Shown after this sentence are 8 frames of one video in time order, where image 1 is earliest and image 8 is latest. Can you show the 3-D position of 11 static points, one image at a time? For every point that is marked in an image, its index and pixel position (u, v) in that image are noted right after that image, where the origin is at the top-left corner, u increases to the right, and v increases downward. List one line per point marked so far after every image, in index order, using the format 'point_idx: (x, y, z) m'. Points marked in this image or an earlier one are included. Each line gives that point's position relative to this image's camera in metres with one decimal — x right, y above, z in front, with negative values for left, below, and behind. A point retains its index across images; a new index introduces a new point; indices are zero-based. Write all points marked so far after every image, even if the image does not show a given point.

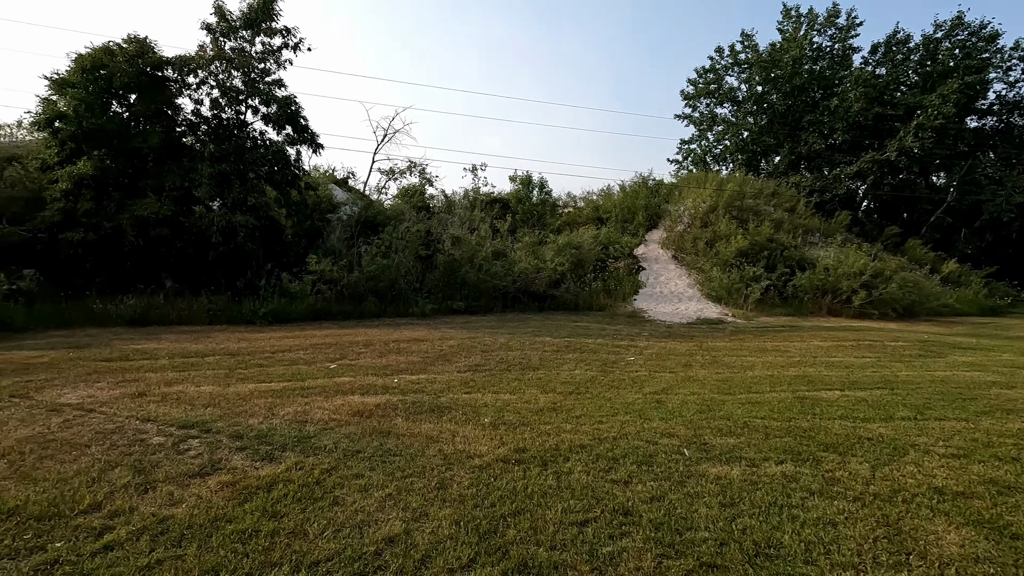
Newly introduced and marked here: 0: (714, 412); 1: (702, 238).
0: (+1.9, -1.2, +5.0) m
1: (+6.8, +1.8, +19.3) m
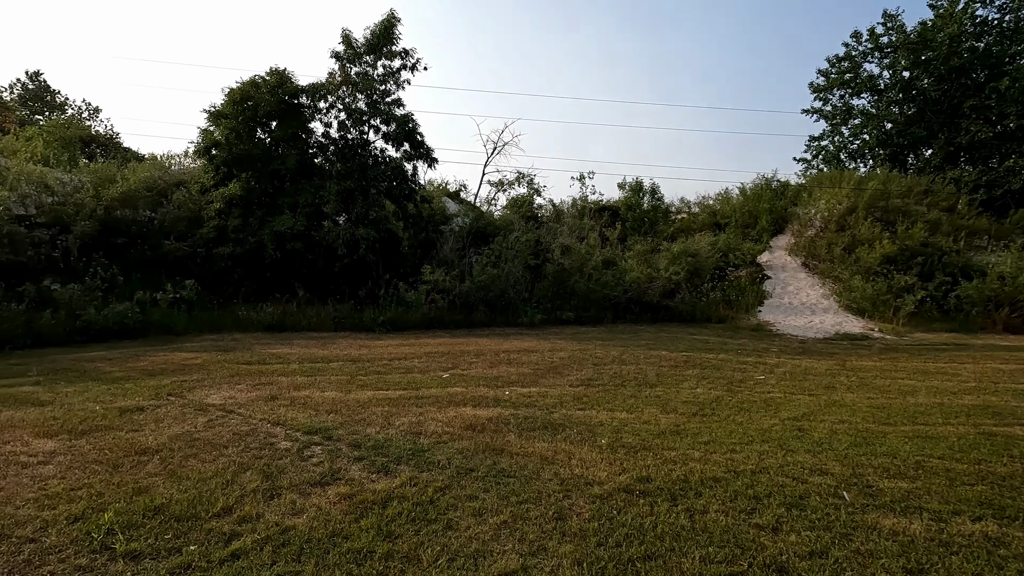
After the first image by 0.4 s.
0: (+2.9, -1.3, +4.3) m
1: (+10.6, +1.5, +17.3) m
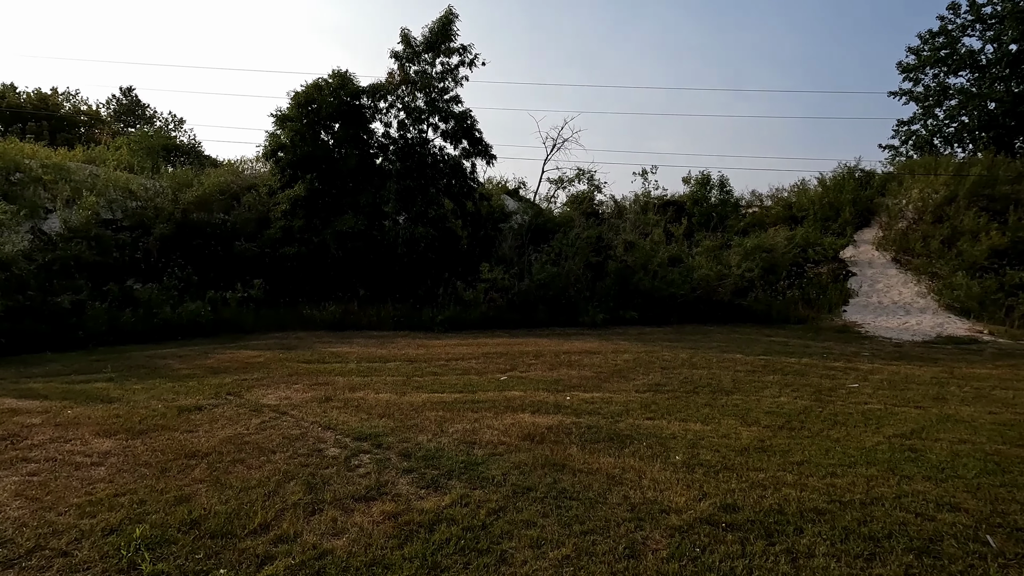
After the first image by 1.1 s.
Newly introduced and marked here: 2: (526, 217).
0: (+3.3, -1.2, +3.5) m
1: (+12.4, +1.5, +15.7) m
2: (+0.4, +2.1, +16.1) m
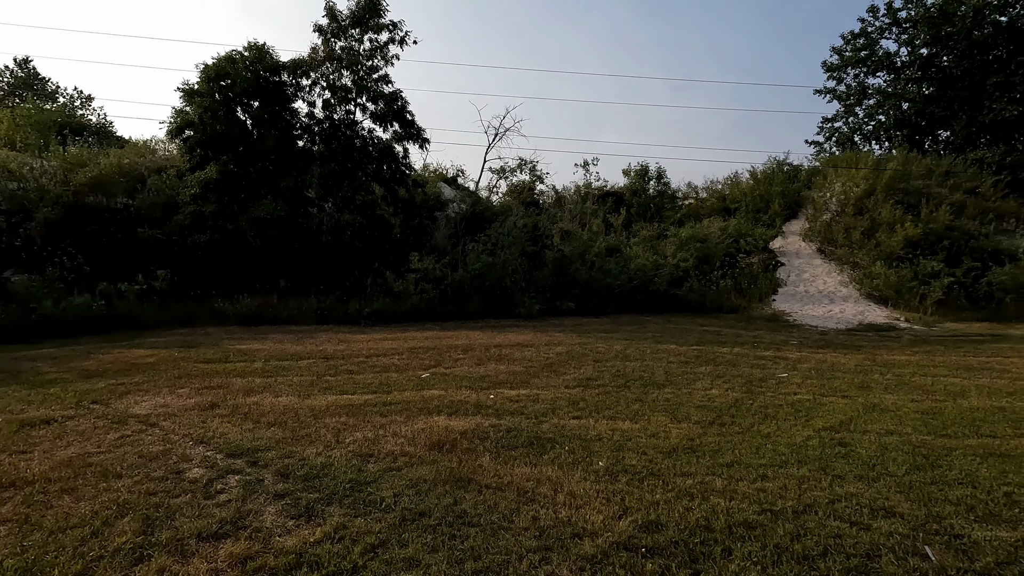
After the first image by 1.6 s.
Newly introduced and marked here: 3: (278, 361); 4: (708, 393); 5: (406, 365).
0: (+2.7, -1.2, +3.4) m
1: (+10.5, +1.9, +16.3) m
2: (-1.4, +2.4, +15.5) m
3: (-3.1, -1.0, +7.1) m
4: (+2.1, -1.1, +5.7) m
5: (-1.4, -1.0, +7.0) m
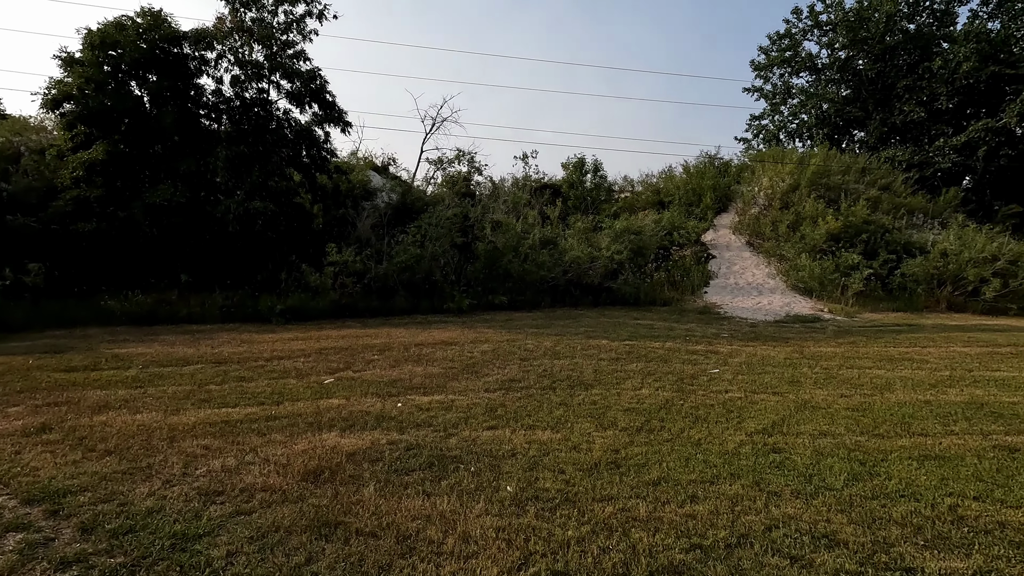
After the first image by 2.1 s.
0: (+2.1, -1.1, +3.1) m
1: (+8.5, +2.1, +16.7) m
2: (-3.3, +2.6, +14.7) m
3: (-4.1, -0.9, +6.2) m
4: (+1.3, -1.1, +5.4) m
5: (-2.4, -0.9, +6.2) m
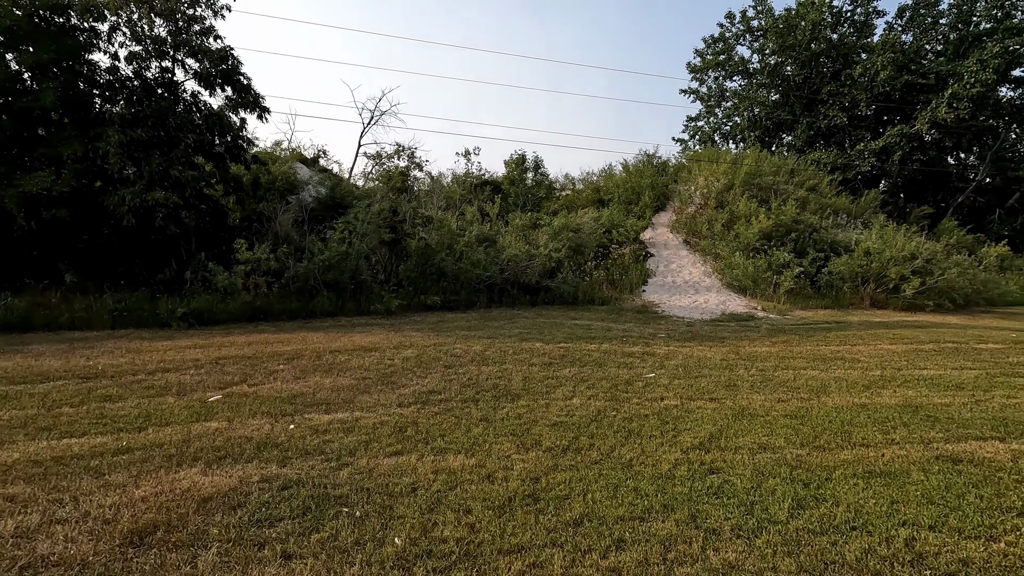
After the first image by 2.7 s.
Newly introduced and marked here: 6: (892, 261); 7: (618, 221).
0: (+1.6, -1.1, +2.7) m
1: (+6.5, +2.2, +16.9) m
2: (-5.0, +2.6, +13.7) m
3: (-4.9, -0.9, +5.2) m
4: (+0.5, -1.1, +4.9) m
5: (-3.2, -1.0, +5.4) m
6: (+9.4, +0.7, +13.2) m
7: (+3.3, +2.1, +16.6) m
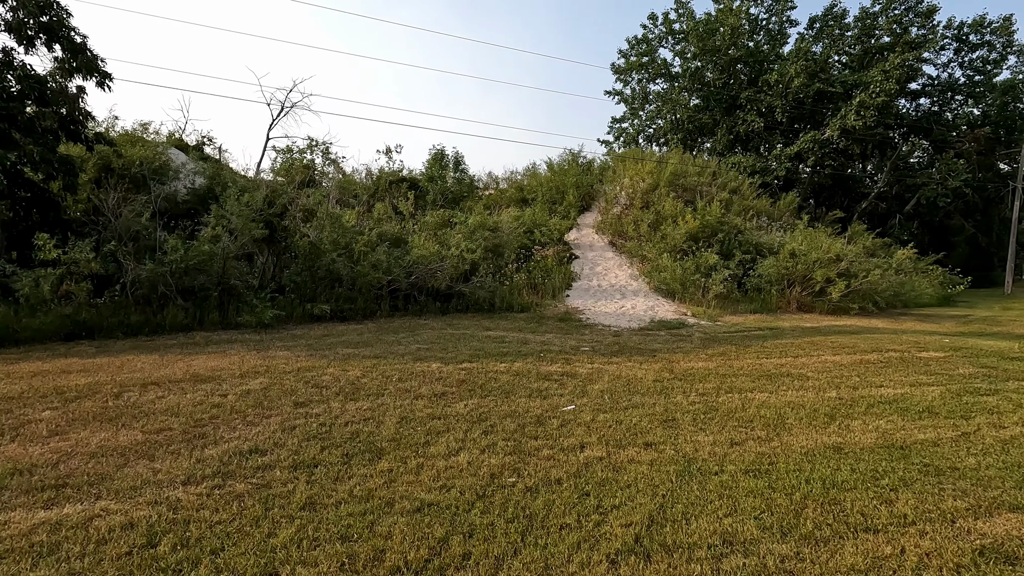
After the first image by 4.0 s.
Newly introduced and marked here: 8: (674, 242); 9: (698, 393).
0: (+1.0, -1.2, +1.4) m
1: (+4.0, +2.1, +16.1) m
2: (-7.0, +2.4, +11.4) m
3: (-5.8, -1.0, +3.0) m
4: (-0.4, -1.1, +3.4) m
5: (-4.1, -1.0, +3.5) m
6: (+7.3, +0.6, +12.8) m
7: (+0.8, +1.9, +15.4) m
8: (+4.3, +1.2, +14.2) m
9: (+1.8, -1.0, +5.2) m
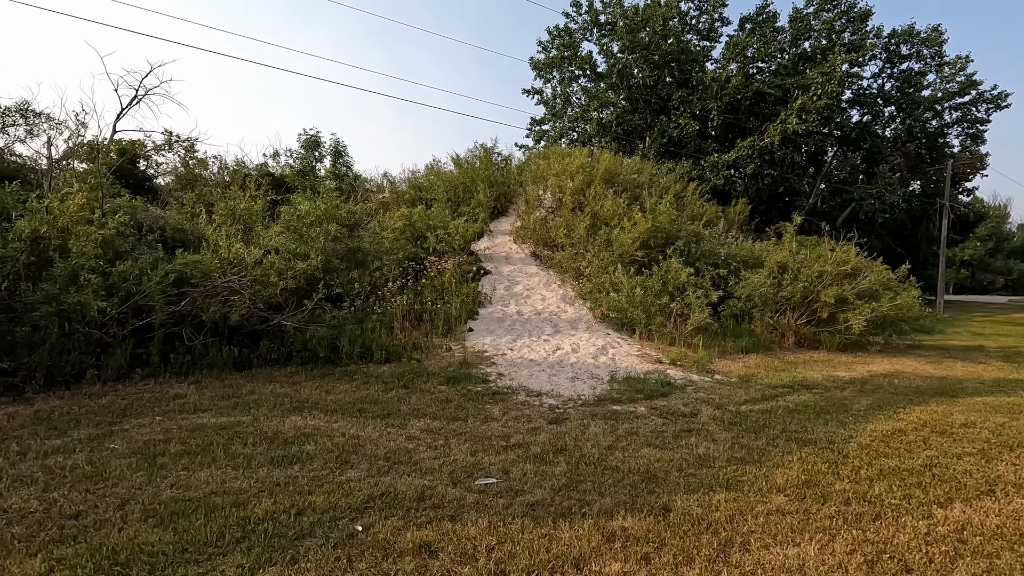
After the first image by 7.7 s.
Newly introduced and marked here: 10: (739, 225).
0: (+0.7, -1.1, -3.1) m
1: (+1.5, +1.5, +12.0) m
2: (-8.7, +2.0, +5.7) m
3: (-6.2, -1.1, -2.6) m
4: (-0.9, -1.2, -1.3) m
5: (-4.6, -1.1, -1.9) m
6: (+5.3, +0.2, +9.1) m
7: (-1.5, +1.4, +10.8) m
8: (+2.1, +0.7, +10.2) m
9: (+1.0, -1.2, +0.8) m
10: (+7.2, +2.1, +17.0) m
